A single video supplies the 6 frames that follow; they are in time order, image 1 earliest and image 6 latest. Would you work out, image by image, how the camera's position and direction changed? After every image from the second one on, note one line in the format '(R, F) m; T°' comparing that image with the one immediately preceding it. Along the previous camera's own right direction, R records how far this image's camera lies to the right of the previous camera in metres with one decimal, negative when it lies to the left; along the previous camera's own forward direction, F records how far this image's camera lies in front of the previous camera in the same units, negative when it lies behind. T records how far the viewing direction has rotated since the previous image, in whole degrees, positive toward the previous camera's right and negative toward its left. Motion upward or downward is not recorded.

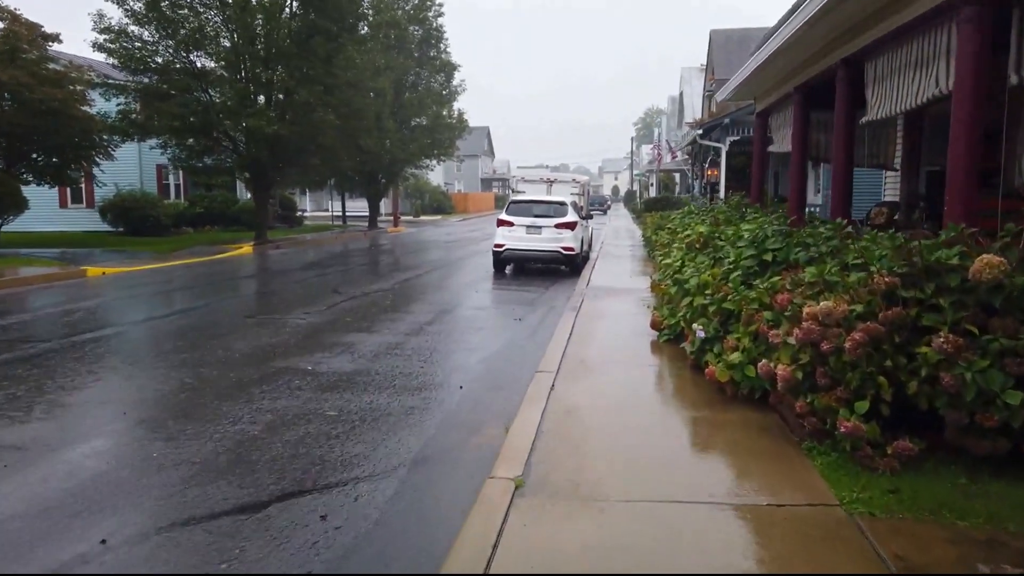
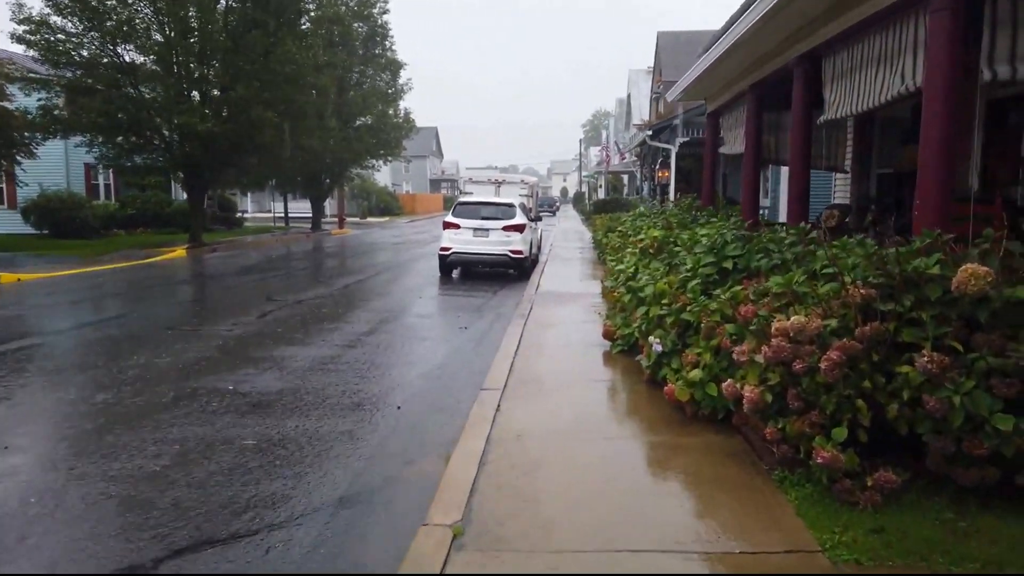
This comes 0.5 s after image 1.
(+0.1, +0.6) m; +4°
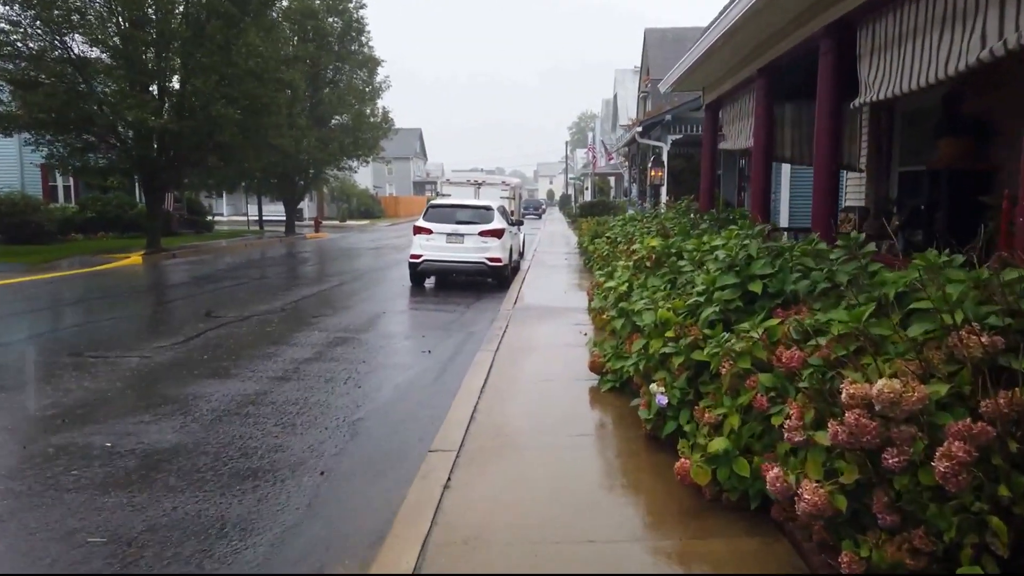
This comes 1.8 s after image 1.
(+0.2, +1.7) m; +1°
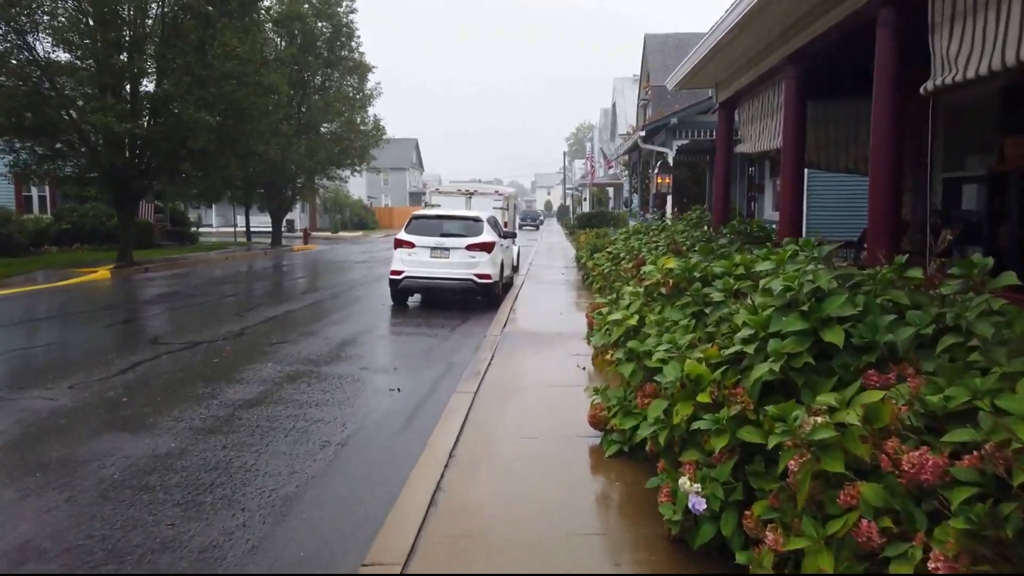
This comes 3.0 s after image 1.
(+0.1, +1.5) m; 0°
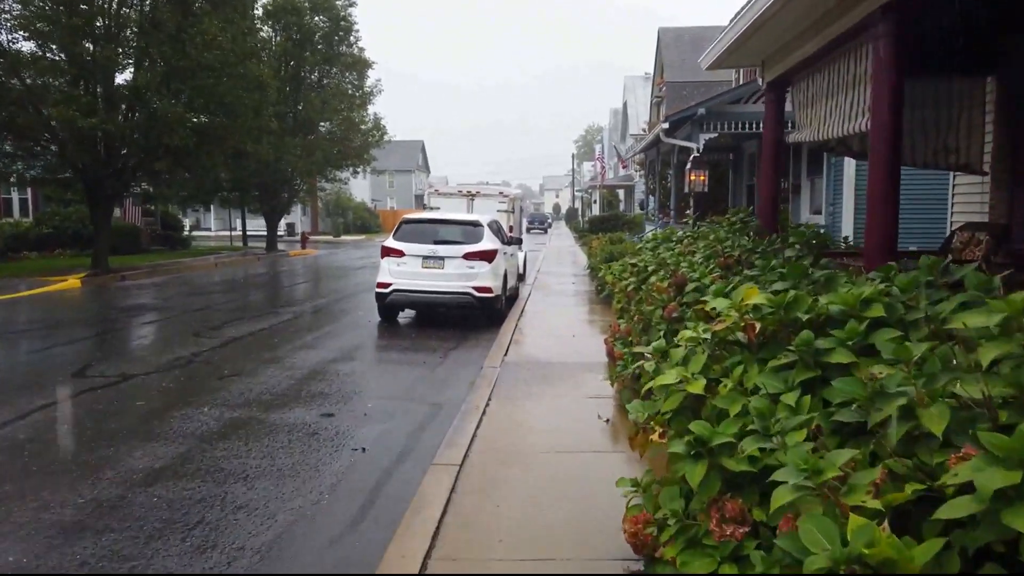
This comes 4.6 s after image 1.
(+0.1, +2.0) m; -1°
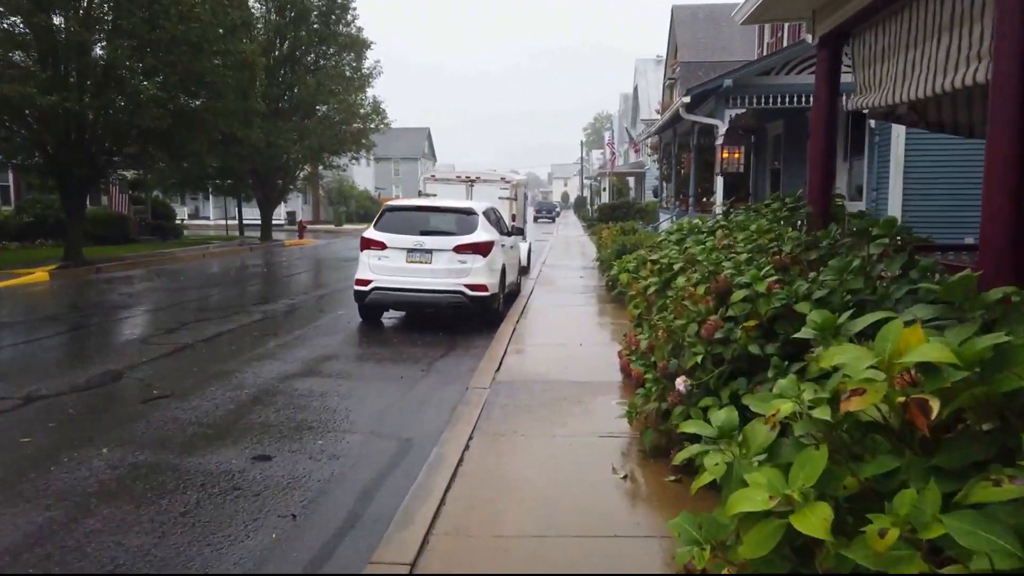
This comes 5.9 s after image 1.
(+0.2, +1.7) m; -1°
